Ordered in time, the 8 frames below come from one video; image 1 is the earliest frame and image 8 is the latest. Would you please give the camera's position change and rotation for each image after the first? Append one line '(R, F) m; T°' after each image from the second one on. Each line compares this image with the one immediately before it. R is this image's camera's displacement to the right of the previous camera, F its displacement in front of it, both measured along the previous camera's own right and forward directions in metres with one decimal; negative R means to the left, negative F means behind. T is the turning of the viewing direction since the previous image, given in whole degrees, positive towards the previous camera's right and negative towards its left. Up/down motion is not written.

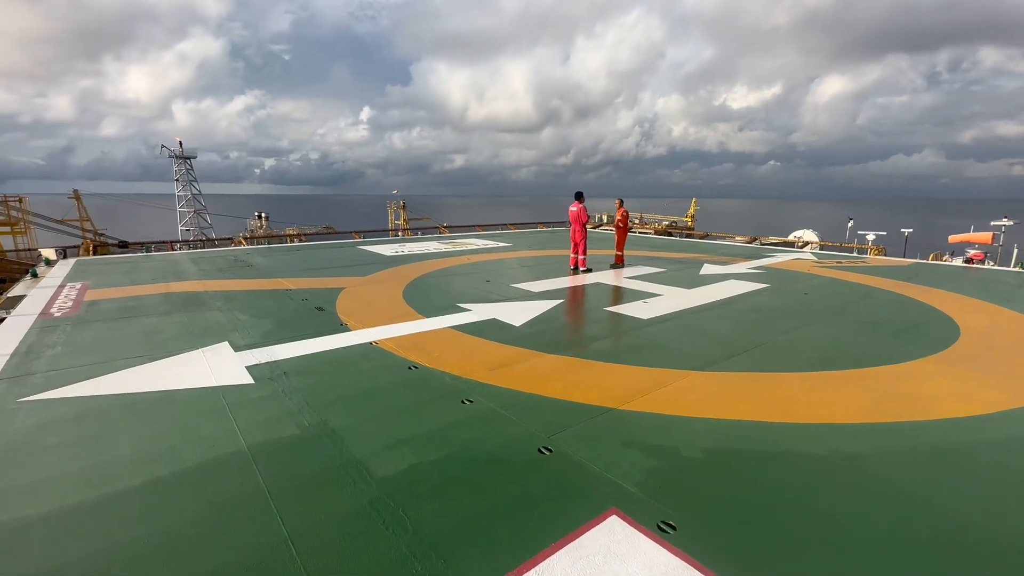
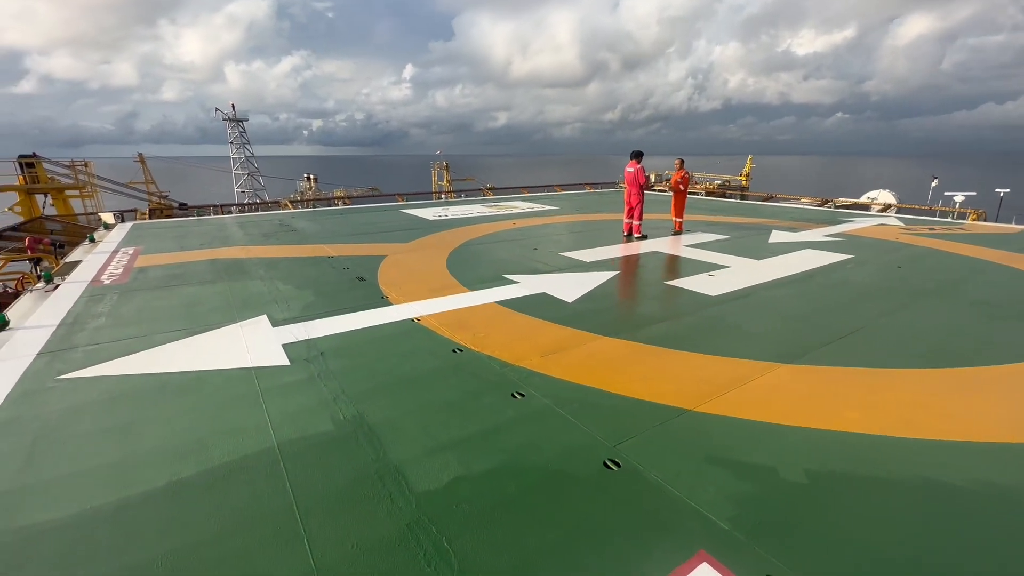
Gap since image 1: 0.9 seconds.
(-0.2, +0.7) m; -5°
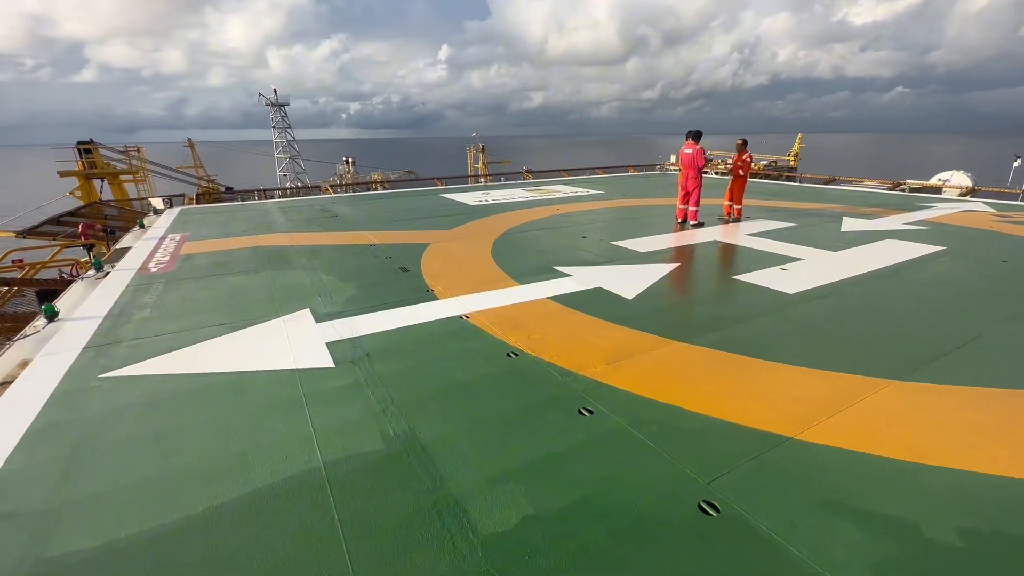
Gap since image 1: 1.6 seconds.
(-0.3, +0.5) m; -4°
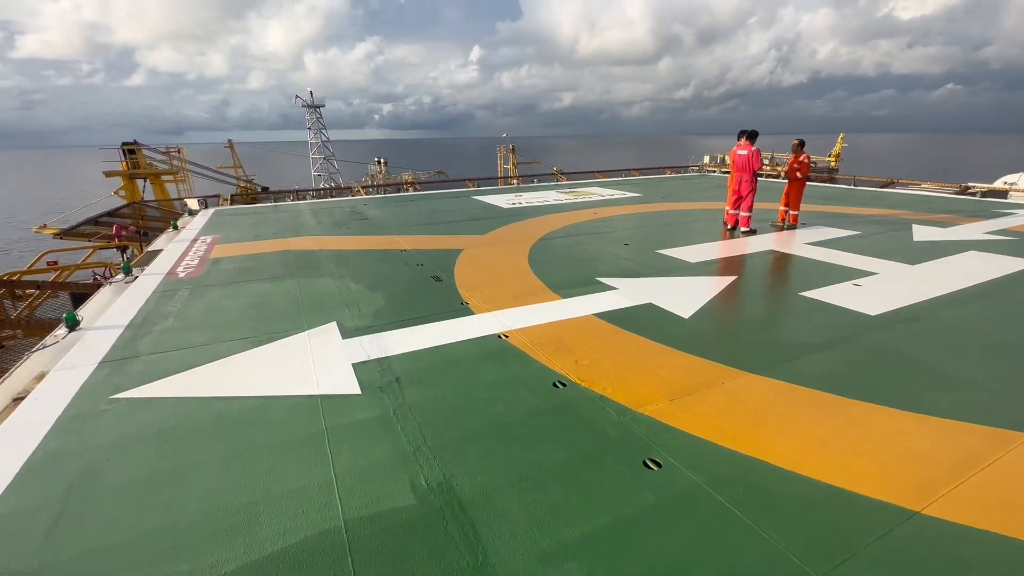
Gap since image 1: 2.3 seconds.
(-0.2, +0.6) m; -3°
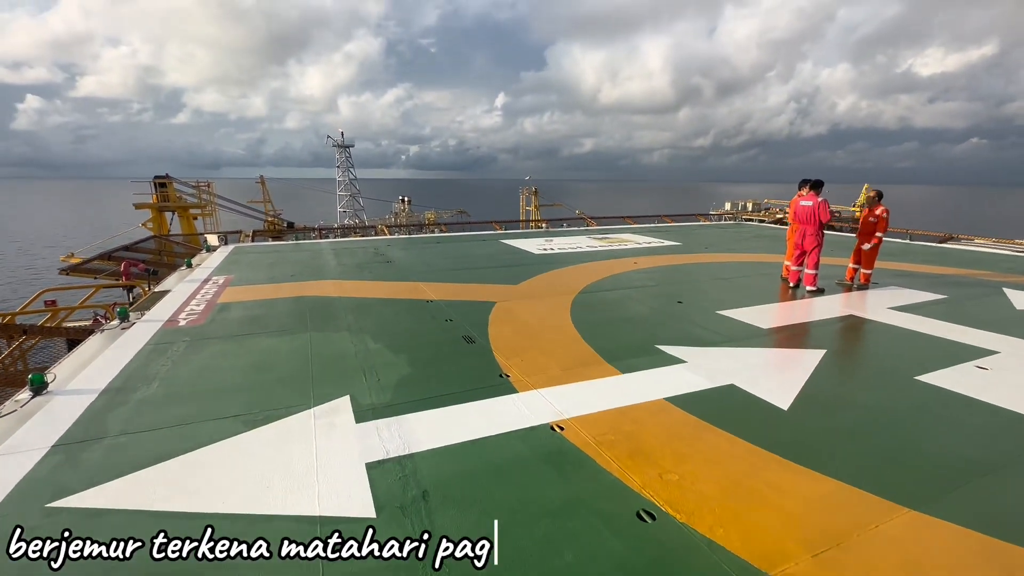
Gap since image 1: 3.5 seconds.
(-0.4, +1.0) m; -2°
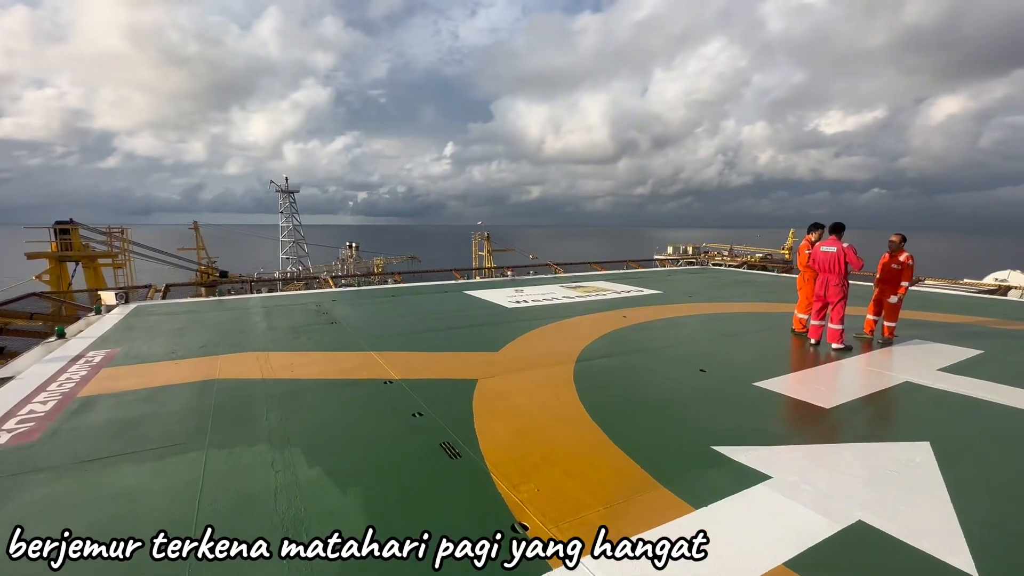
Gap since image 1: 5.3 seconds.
(-0.5, +1.8) m; +6°
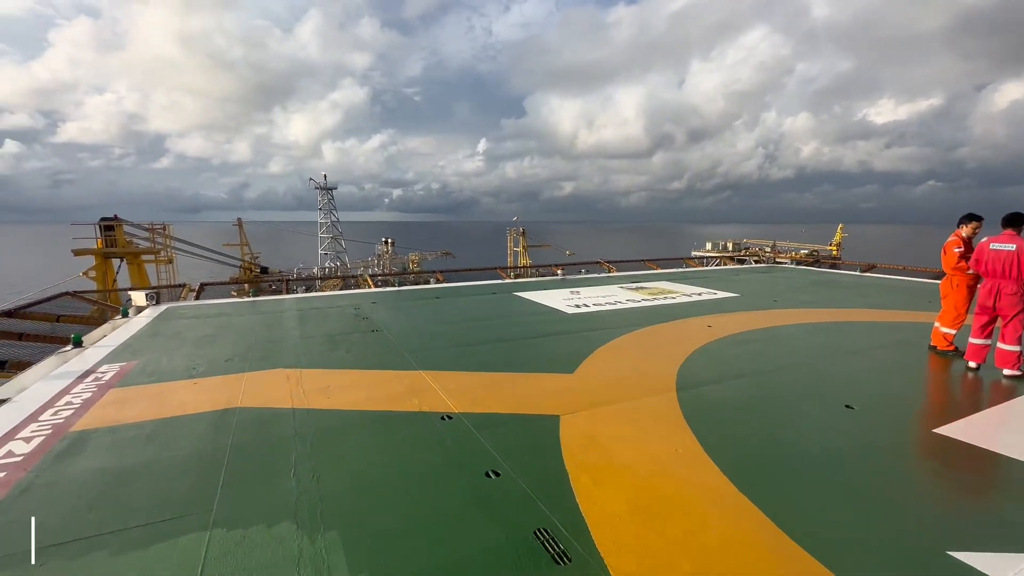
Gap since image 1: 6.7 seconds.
(-0.6, +1.4) m; -4°
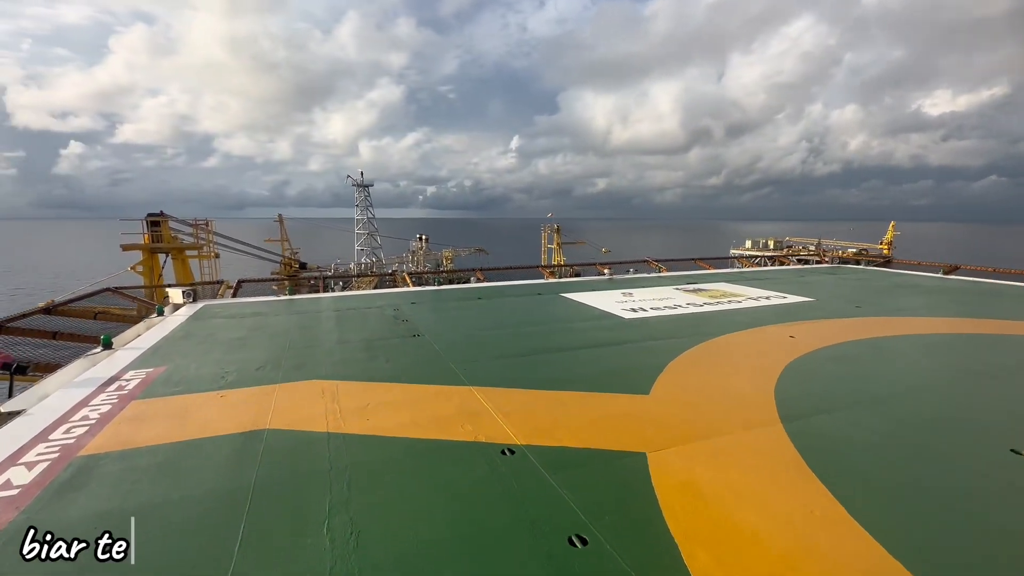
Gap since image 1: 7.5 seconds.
(-0.4, +0.9) m; -4°
